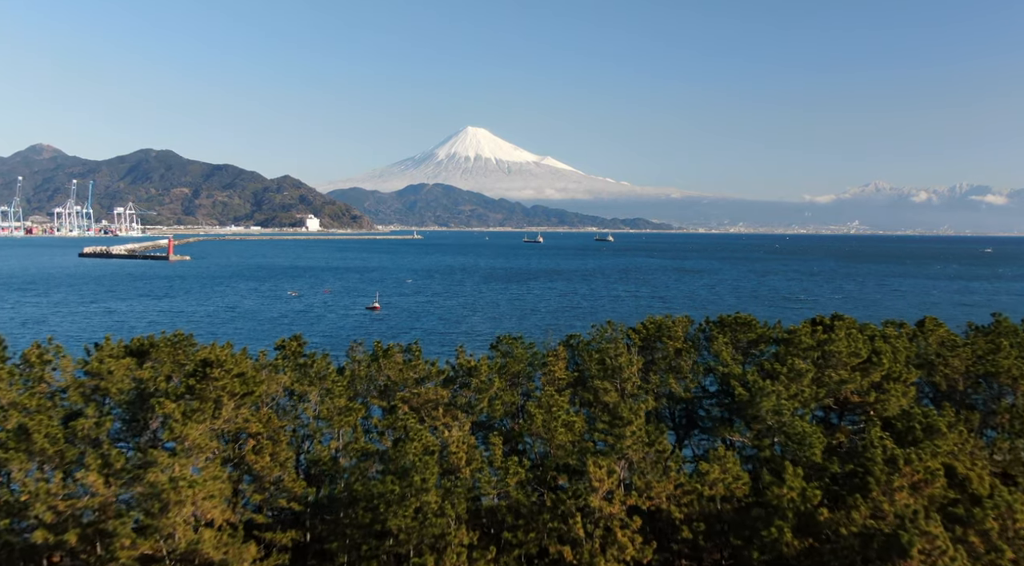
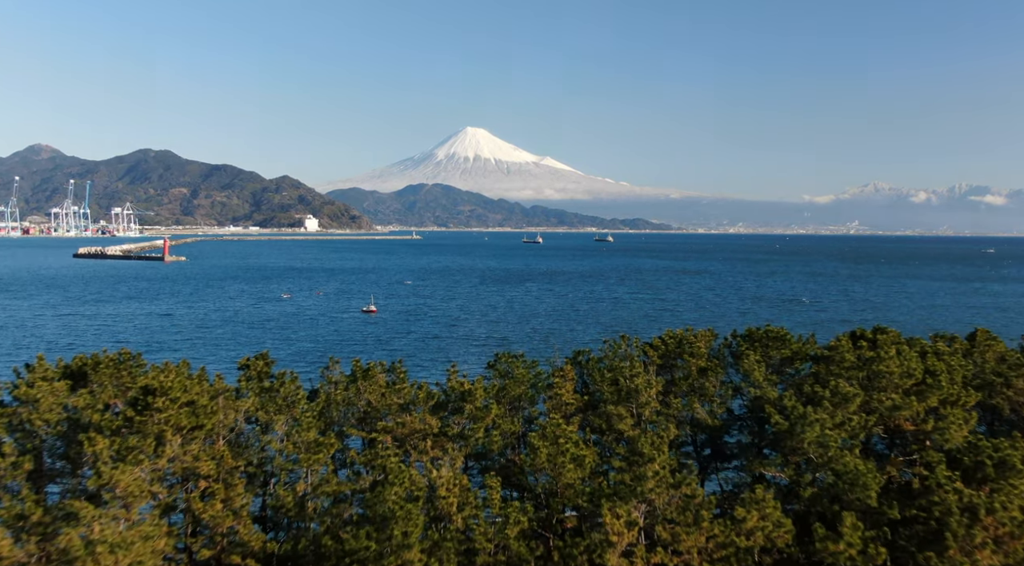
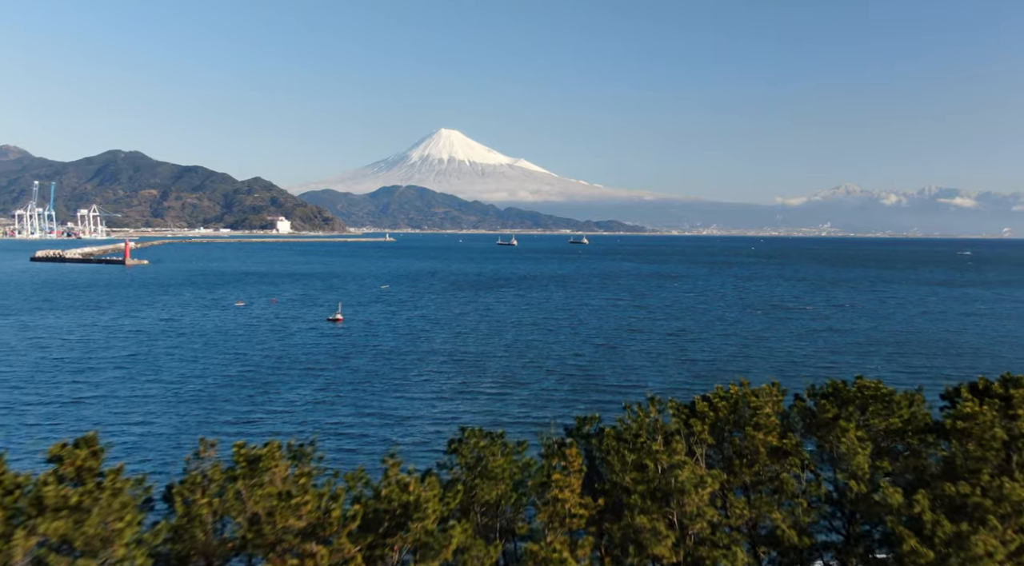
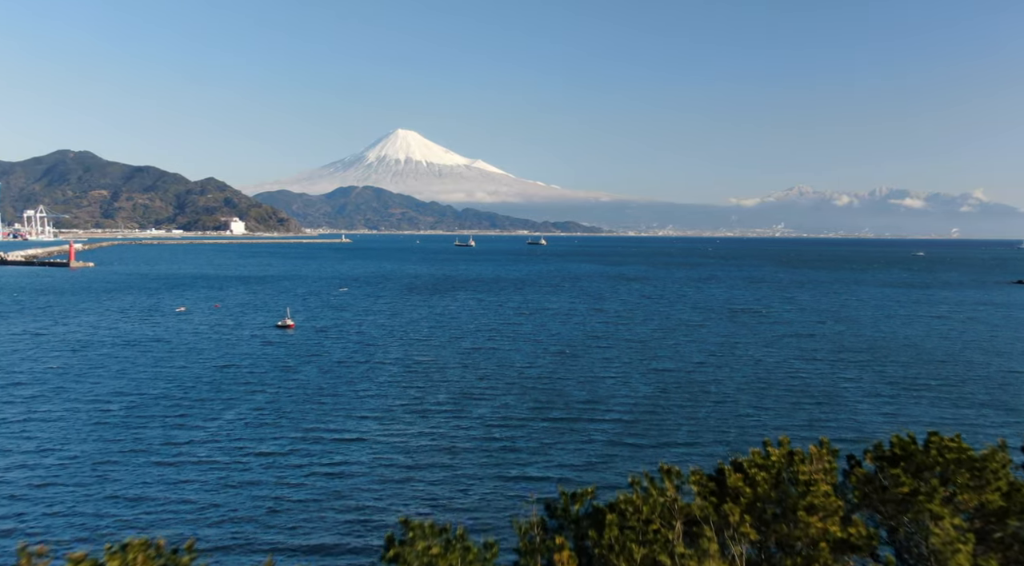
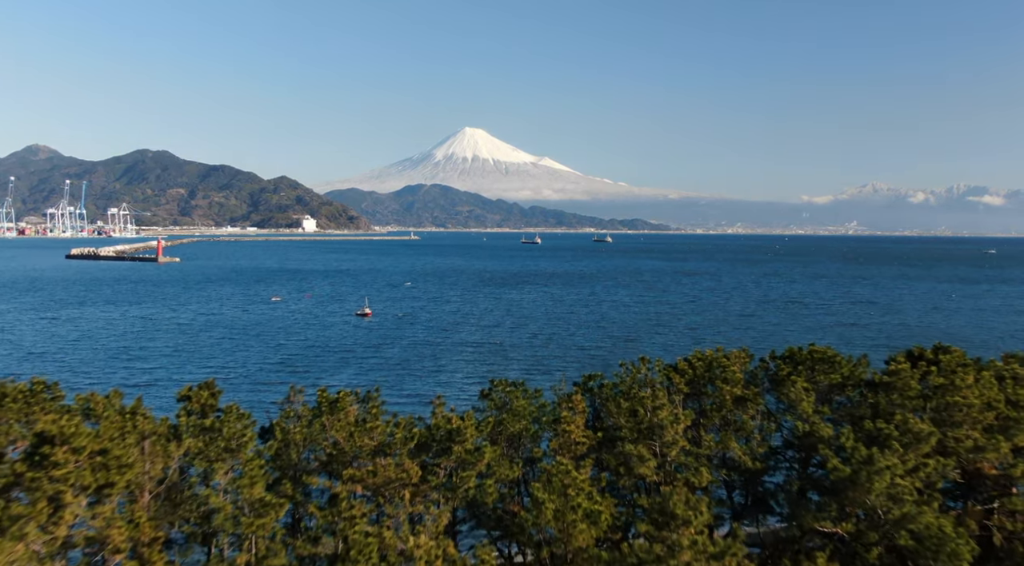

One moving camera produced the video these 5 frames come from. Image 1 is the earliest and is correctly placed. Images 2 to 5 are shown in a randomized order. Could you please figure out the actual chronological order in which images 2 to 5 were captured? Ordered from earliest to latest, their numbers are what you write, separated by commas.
2, 5, 3, 4
